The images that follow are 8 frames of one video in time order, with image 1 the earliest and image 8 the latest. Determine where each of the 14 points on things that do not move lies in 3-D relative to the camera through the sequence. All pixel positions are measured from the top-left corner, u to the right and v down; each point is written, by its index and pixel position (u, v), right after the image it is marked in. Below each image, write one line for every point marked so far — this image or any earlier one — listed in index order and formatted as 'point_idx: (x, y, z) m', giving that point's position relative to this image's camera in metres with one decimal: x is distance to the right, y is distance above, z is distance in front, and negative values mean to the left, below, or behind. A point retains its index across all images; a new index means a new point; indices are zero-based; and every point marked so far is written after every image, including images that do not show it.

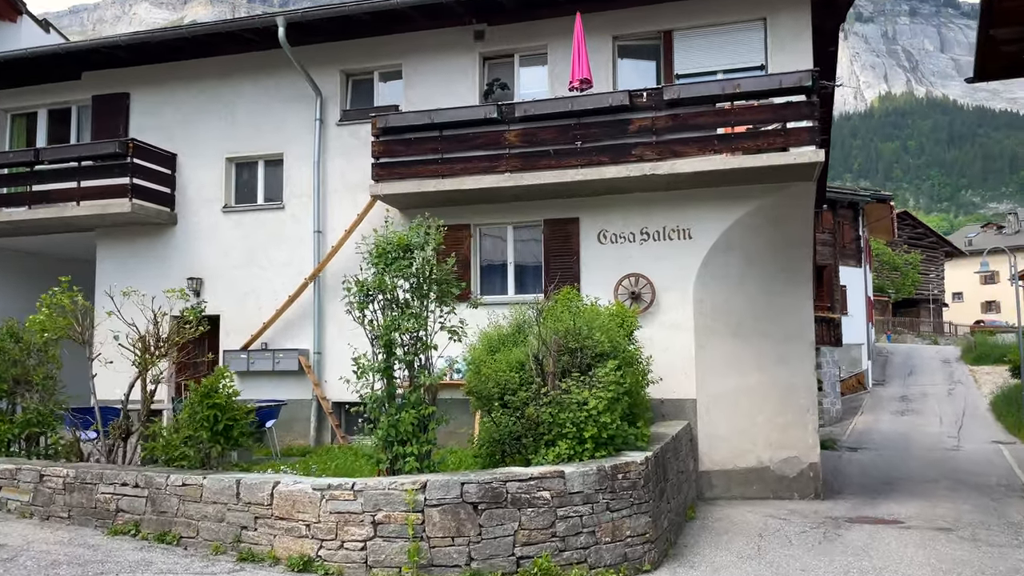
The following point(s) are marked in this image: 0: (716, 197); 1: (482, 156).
0: (+2.8, +1.3, +10.7) m
1: (-0.4, +1.9, +10.9) m
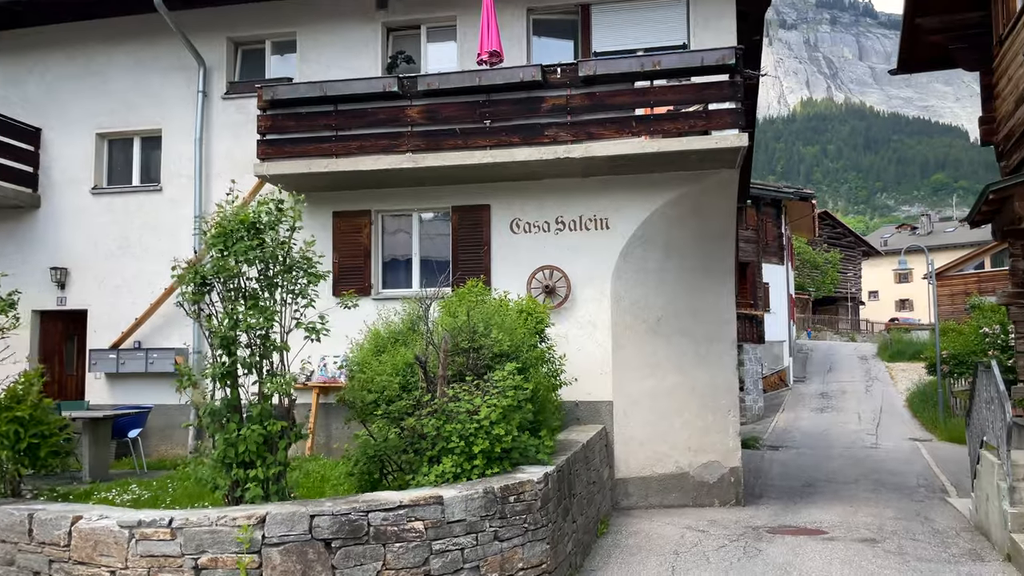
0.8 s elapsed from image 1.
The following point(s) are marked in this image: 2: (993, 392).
0: (+1.6, +1.3, +10.0) m
1: (-1.7, +2.0, +9.9) m
2: (+4.8, -1.0, +7.6) m
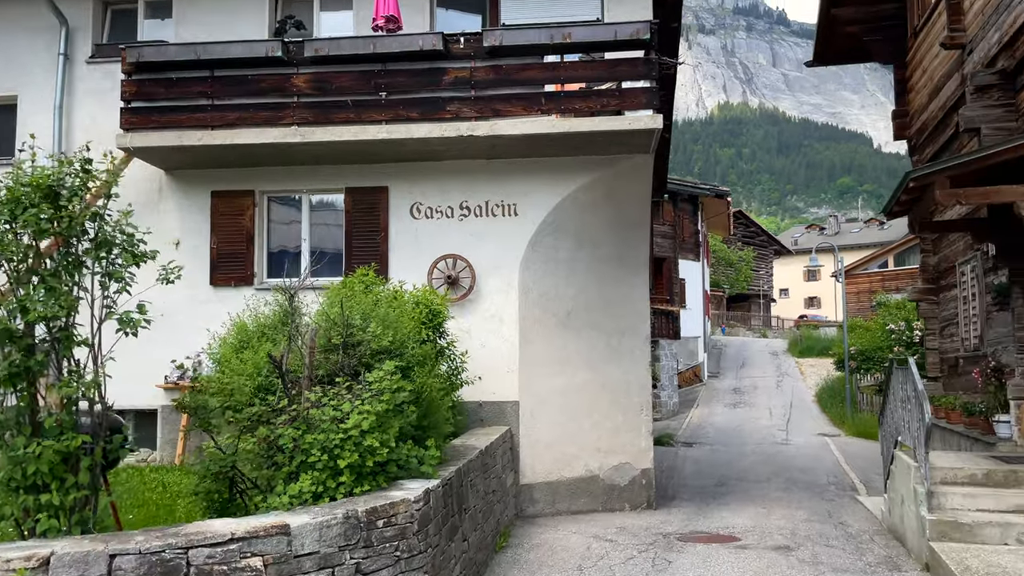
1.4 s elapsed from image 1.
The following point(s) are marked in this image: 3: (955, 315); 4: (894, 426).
0: (+0.4, +1.4, +9.3) m
1: (-2.8, +2.1, +8.9) m
2: (+3.7, -1.0, +7.3) m
3: (+6.0, -0.4, +10.5) m
4: (+4.0, -1.5, +8.1) m
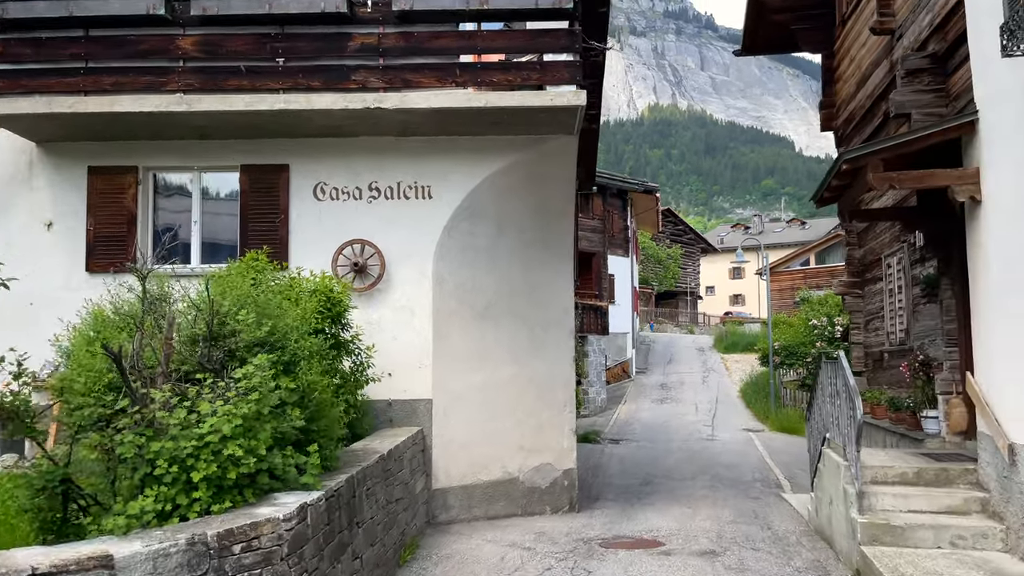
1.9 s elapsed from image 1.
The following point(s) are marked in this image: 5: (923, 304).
0: (-0.5, +1.6, +8.6) m
1: (-3.7, +2.2, +7.9) m
2: (+2.9, -0.9, +6.9) m
3: (+4.9, -0.3, +10.4) m
4: (+3.1, -1.4, +7.8) m
5: (+4.5, -0.2, +8.5) m
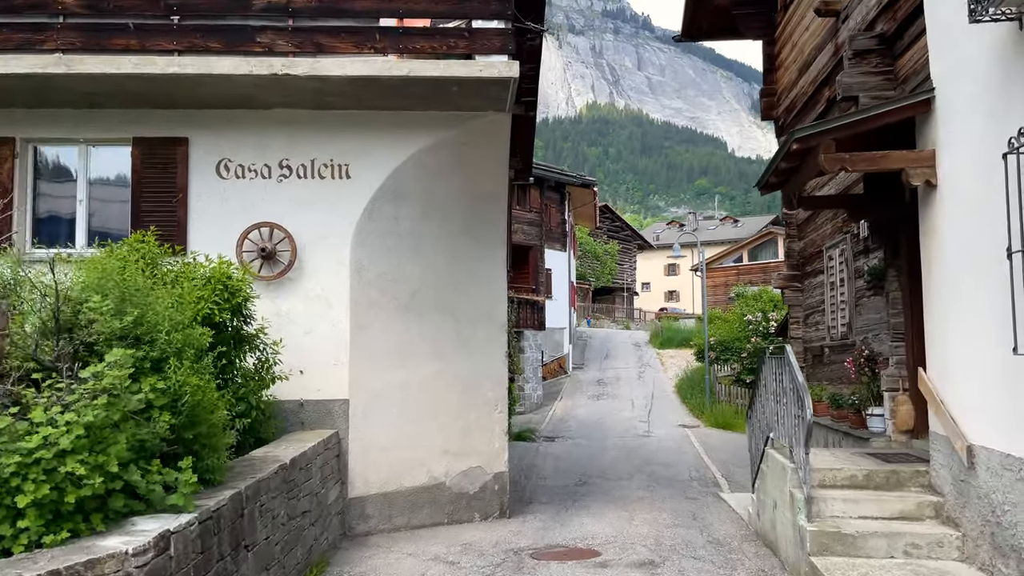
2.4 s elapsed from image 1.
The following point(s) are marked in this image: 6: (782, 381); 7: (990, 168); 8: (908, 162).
0: (-1.3, +1.7, +7.9) m
1: (-4.4, +2.4, +6.9) m
2: (+2.3, -0.8, +6.5) m
3: (+4.0, -0.2, +10.1) m
4: (+2.4, -1.3, +7.4) m
5: (+3.8, -0.1, +8.2) m
6: (+2.3, -0.8, +6.7) m
7: (+3.0, +0.8, +4.9) m
8: (+2.9, +0.9, +5.7) m
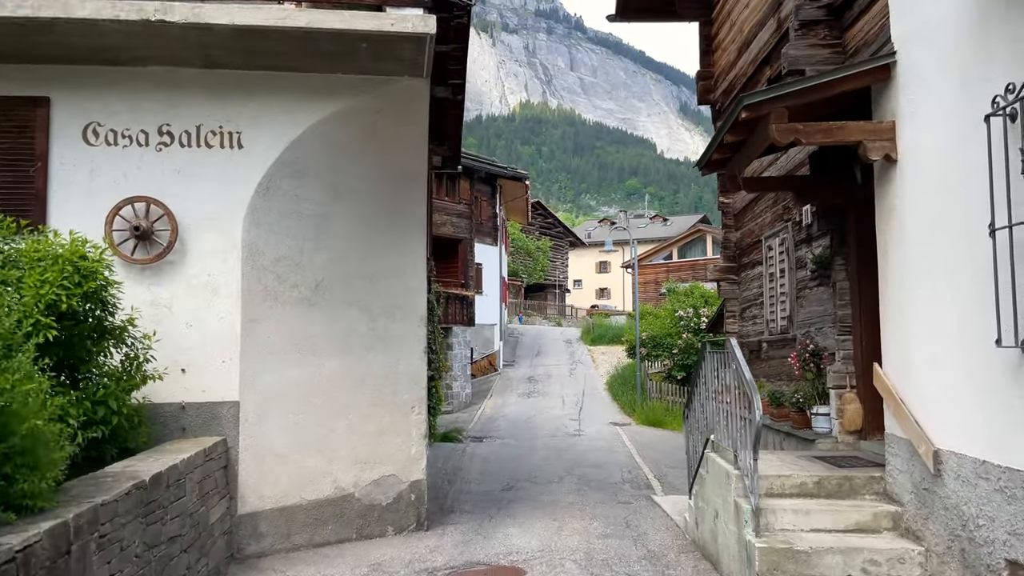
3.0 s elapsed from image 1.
0: (-2.0, +1.8, +6.9) m
1: (-5.1, +2.5, +5.7) m
2: (+1.7, -0.7, +5.9) m
3: (+3.0, -0.1, +9.6) m
4: (+1.7, -1.2, +6.7) m
5: (+3.0, 0.0, +7.7) m
6: (+1.7, -0.7, +6.1) m
7: (+2.5, +0.9, +4.4) m
8: (+2.3, +1.0, +5.1) m
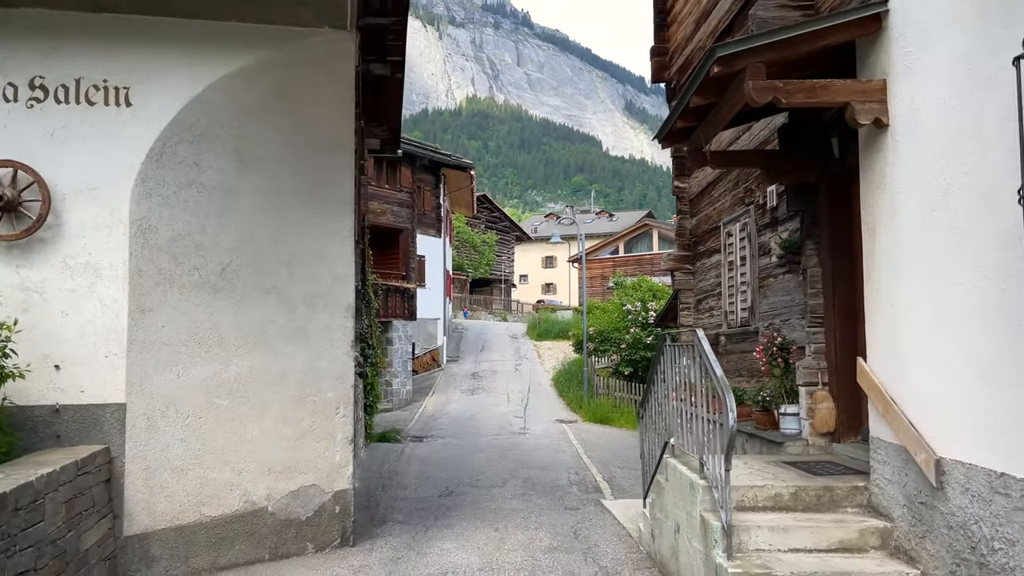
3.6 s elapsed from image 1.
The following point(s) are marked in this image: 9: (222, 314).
0: (-2.5, +1.9, +6.0) m
1: (-5.4, +2.6, +4.5) m
2: (+1.2, -0.6, +5.2) m
3: (+2.3, 0.0, +8.9) m
4: (+1.2, -1.1, +6.0) m
5: (+2.4, +0.1, +7.1) m
6: (+1.2, -0.6, +5.4) m
7: (+2.2, +0.9, +3.7) m
8: (+2.0, +1.1, +4.5) m
9: (-2.4, -0.2, +6.3) m
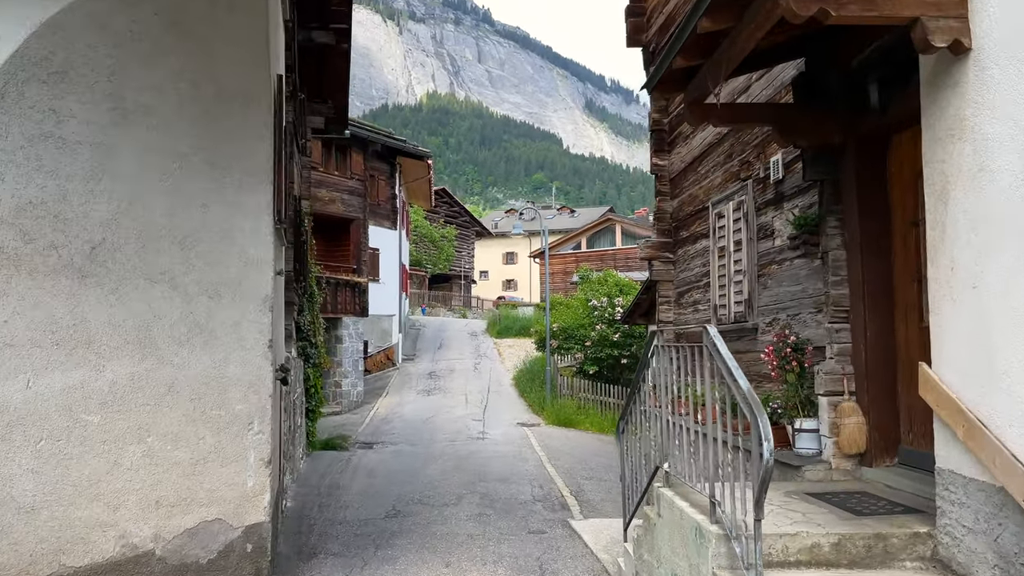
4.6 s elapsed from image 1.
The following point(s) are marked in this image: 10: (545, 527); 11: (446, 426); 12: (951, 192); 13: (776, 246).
0: (-2.8, +2.0, +4.6) m
1: (-5.6, +2.7, +3.0) m
2: (+1.0, -0.5, +4.0) m
3: (+1.9, +0.1, +7.8) m
4: (+0.9, -1.0, +4.8) m
5: (+2.1, +0.2, +5.9) m
6: (+1.0, -0.5, +4.2) m
7: (+2.0, +1.0, +2.6) m
8: (+1.8, +1.2, +3.3) m
9: (-2.7, -0.1, +4.9) m
10: (+0.3, -2.6, +8.3) m
11: (-1.4, -3.0, +16.9) m
12: (+2.0, +0.4, +3.4) m
13: (+2.0, +0.3, +6.0) m
